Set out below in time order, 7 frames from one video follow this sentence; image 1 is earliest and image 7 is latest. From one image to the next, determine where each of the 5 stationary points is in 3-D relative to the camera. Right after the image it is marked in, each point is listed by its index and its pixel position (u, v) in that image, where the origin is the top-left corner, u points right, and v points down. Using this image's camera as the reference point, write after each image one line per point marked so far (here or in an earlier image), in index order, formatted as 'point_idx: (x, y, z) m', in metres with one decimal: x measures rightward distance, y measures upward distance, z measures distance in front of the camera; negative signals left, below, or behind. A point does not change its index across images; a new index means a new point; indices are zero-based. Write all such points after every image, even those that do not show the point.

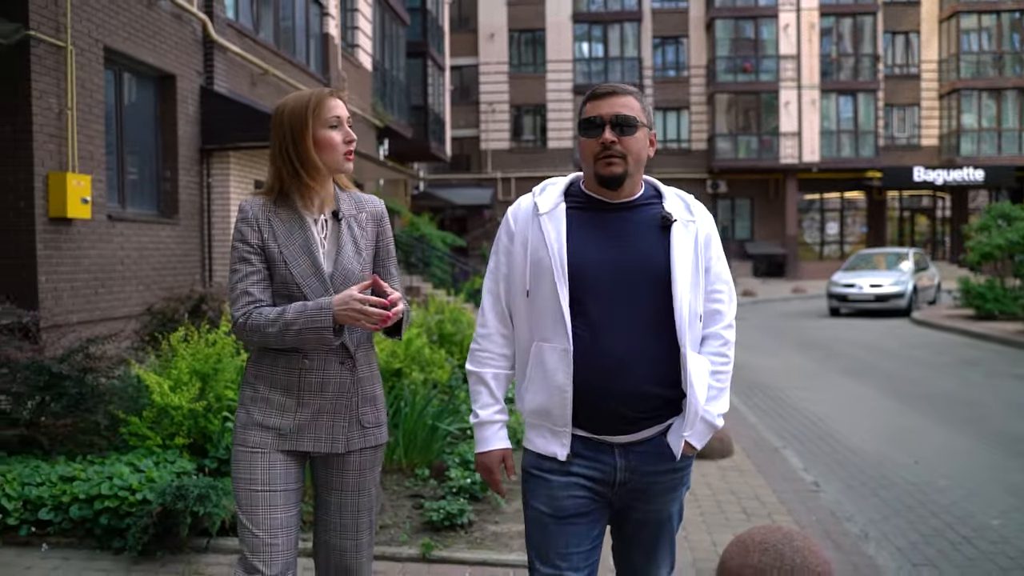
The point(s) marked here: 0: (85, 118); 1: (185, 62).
0: (-4.7, +1.9, +10.1) m
1: (-4.5, +3.1, +12.5) m
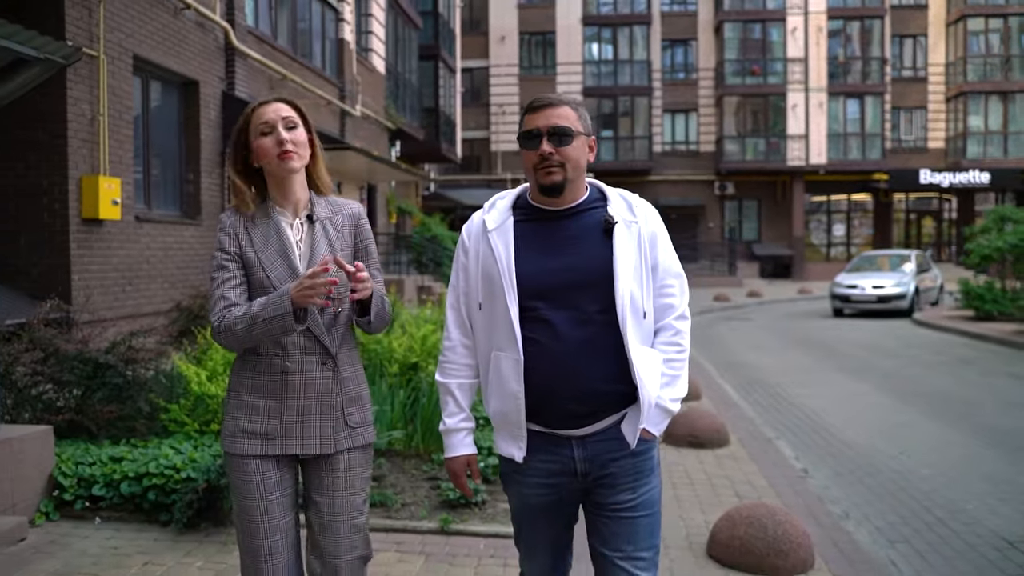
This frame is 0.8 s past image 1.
0: (-4.6, +1.9, +10.6) m
1: (-4.4, +3.2, +13.0) m
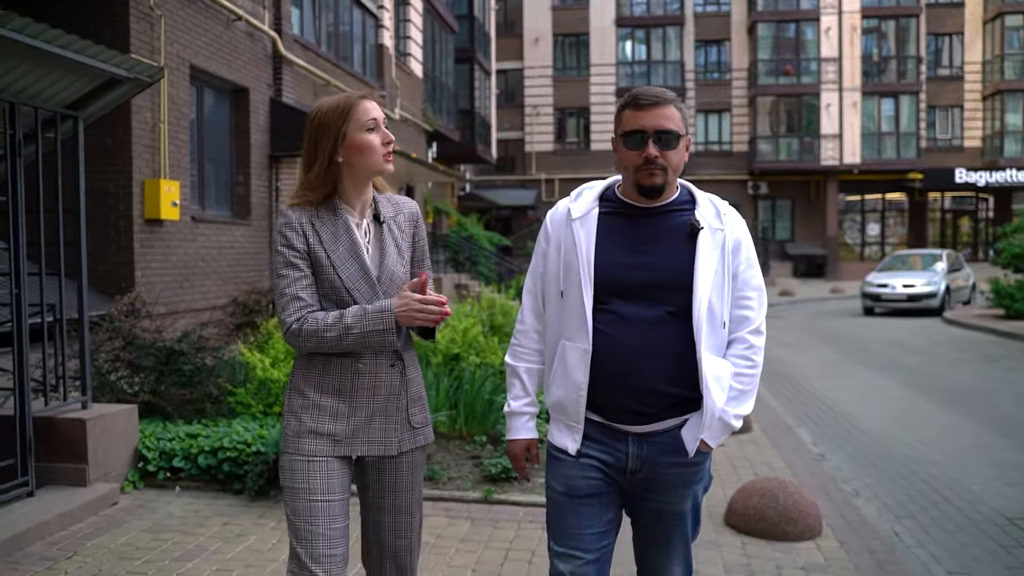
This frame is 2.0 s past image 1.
0: (-4.2, +2.0, +11.3) m
1: (-3.8, +3.2, +13.7) m
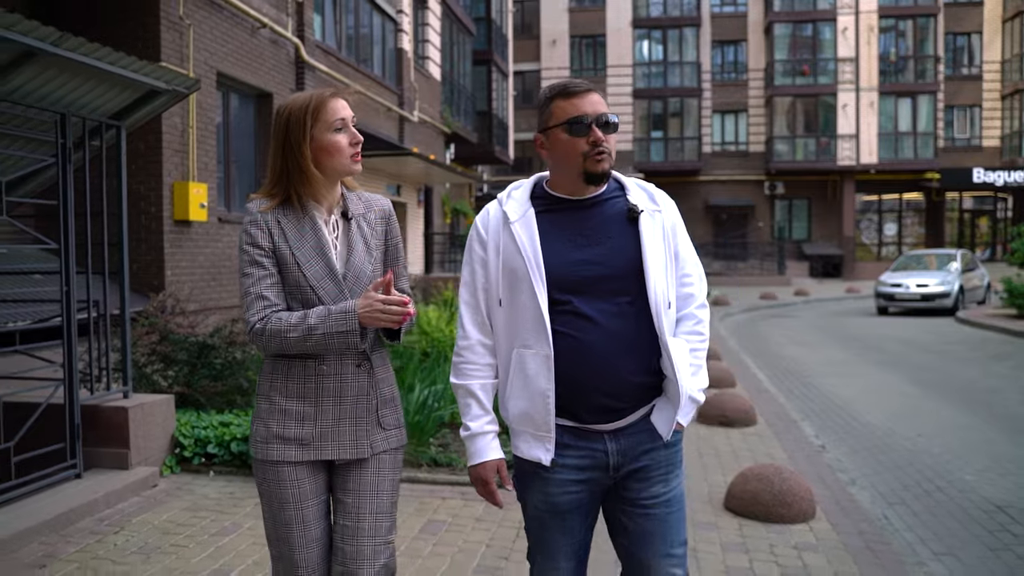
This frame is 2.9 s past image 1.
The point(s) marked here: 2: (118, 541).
0: (-4.0, +2.0, +11.7) m
1: (-3.6, +3.2, +14.1) m
2: (-2.1, -1.3, +4.8) m
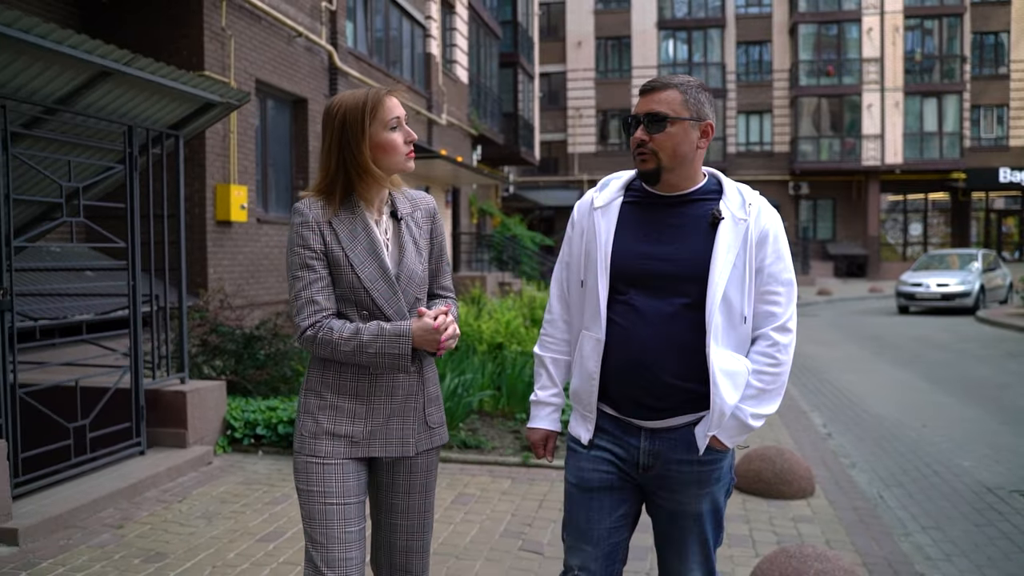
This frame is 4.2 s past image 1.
0: (-3.6, +2.0, +12.3) m
1: (-3.2, +3.3, +14.7) m
2: (-2.0, -1.3, +5.4) m
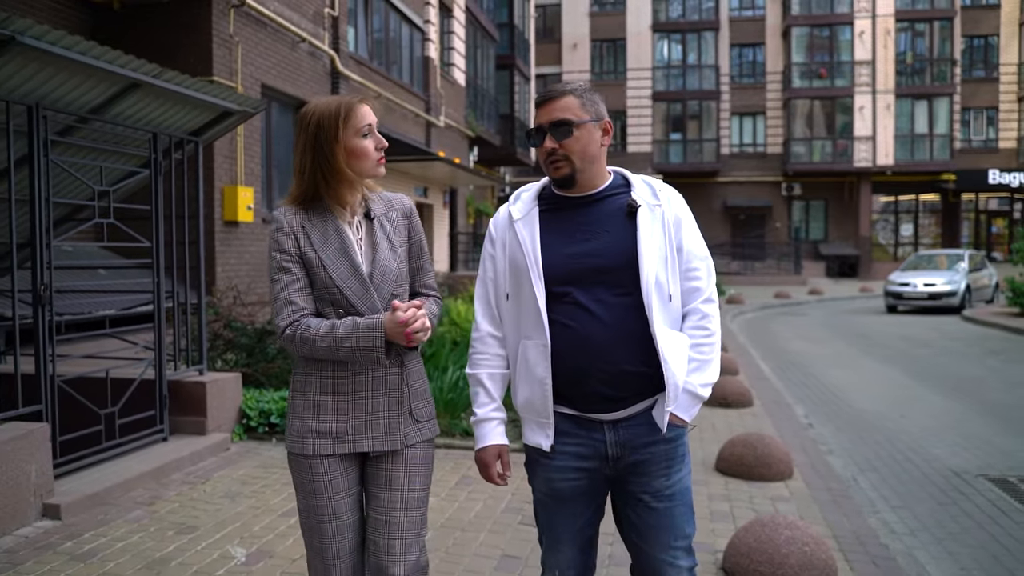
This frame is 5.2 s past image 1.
0: (-3.7, +2.1, +12.7) m
1: (-3.2, +3.3, +15.1) m
2: (-2.0, -1.3, +5.8) m
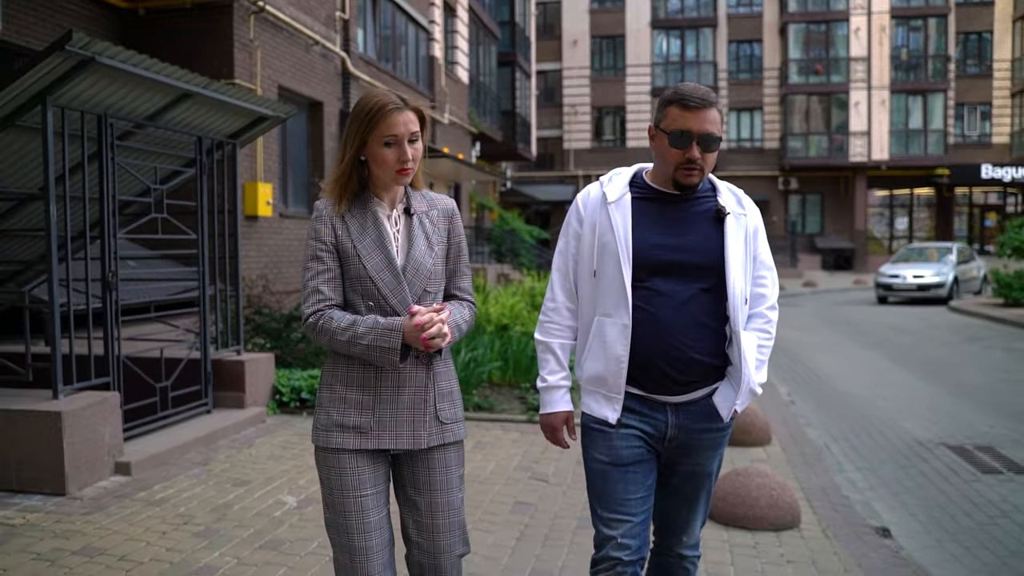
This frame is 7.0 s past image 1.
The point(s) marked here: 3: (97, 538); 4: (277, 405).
0: (-3.6, +2.2, +13.5) m
1: (-3.2, +3.4, +15.9) m
2: (-1.9, -1.2, +6.6) m
3: (-2.1, -1.3, +4.6) m
4: (-2.1, -1.0, +8.0) m
